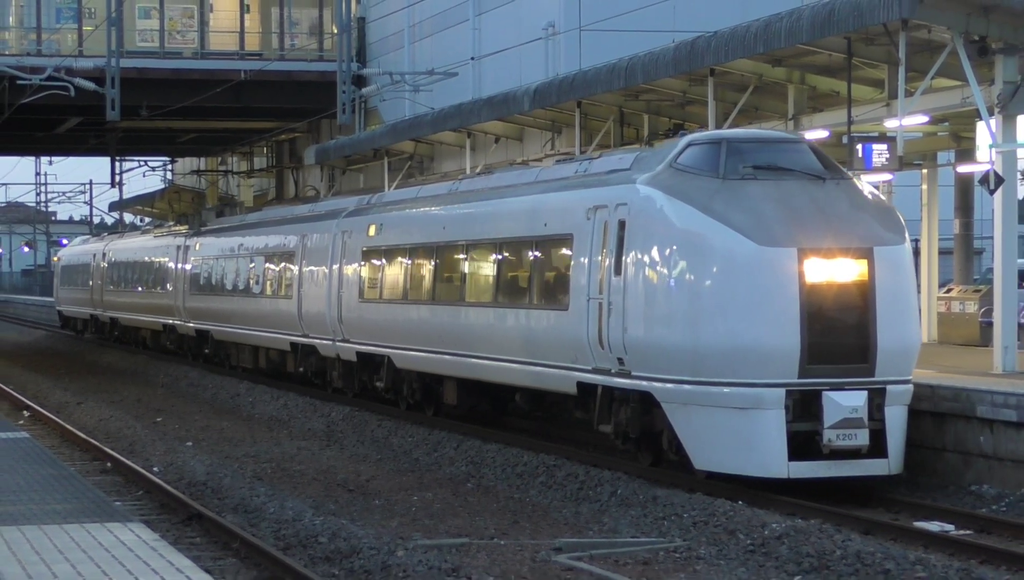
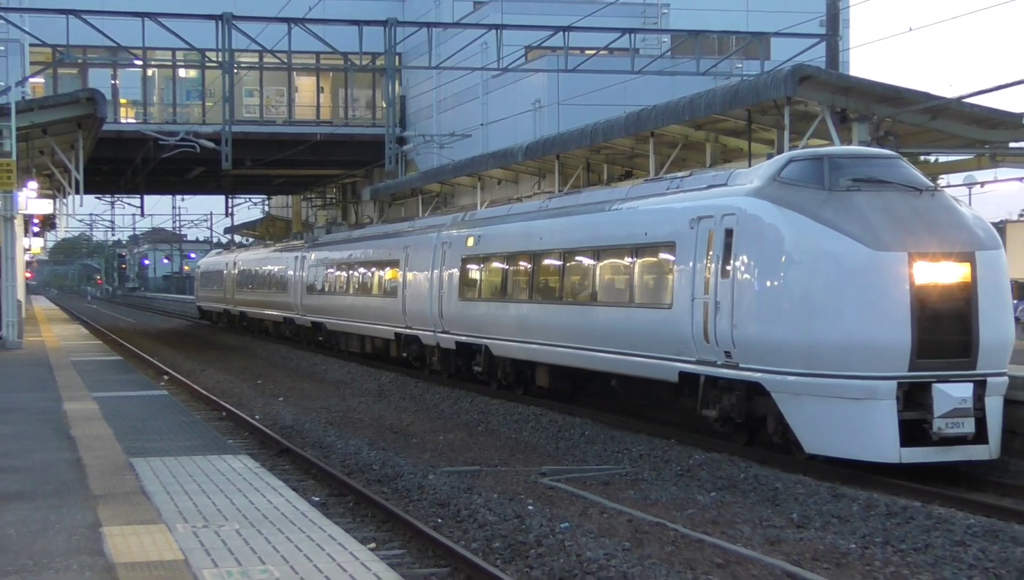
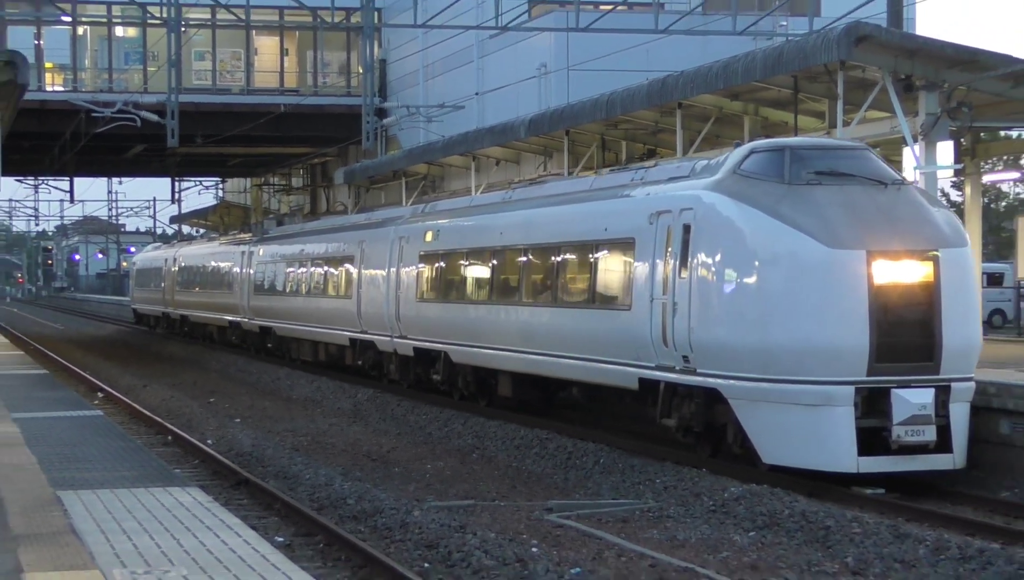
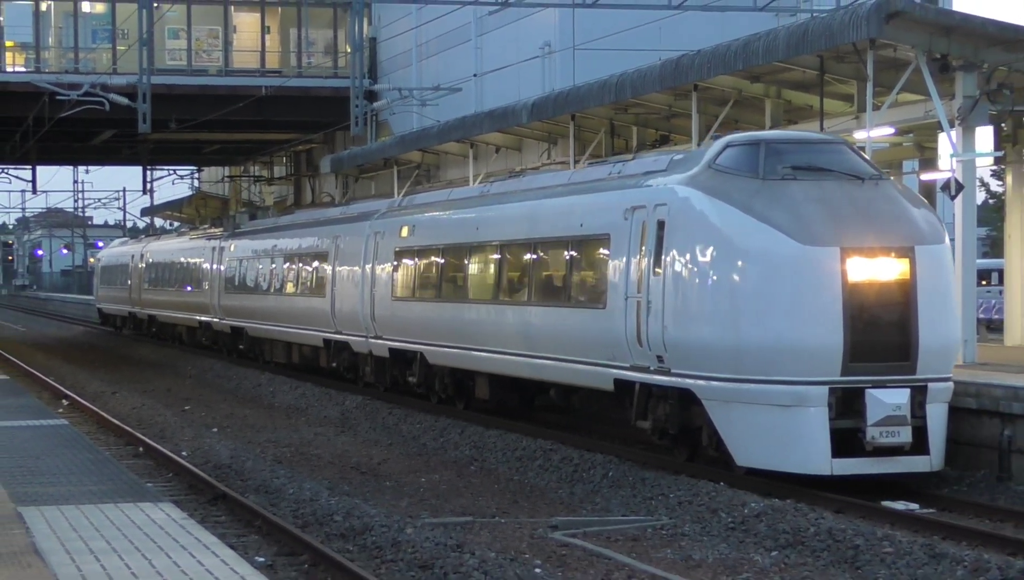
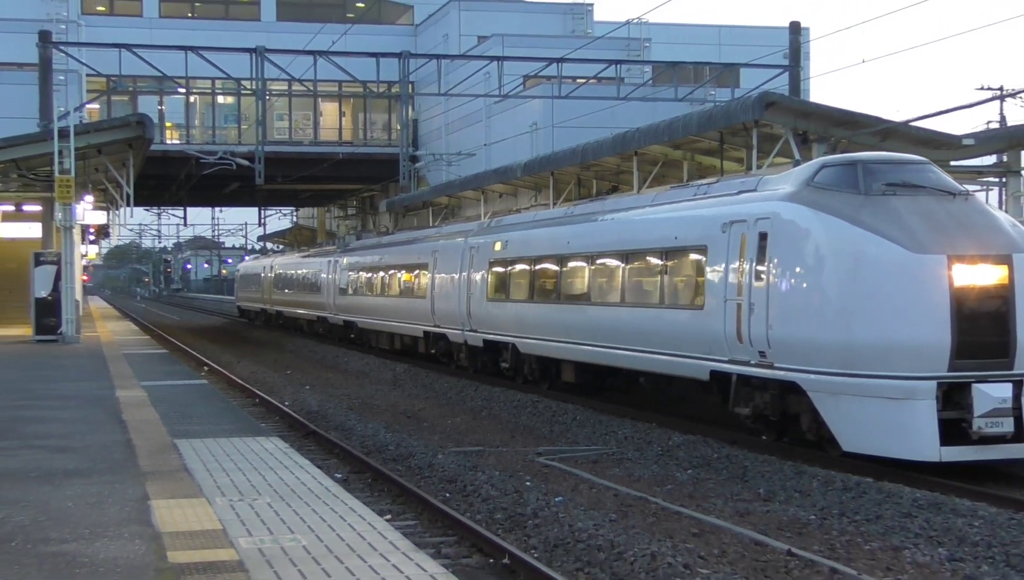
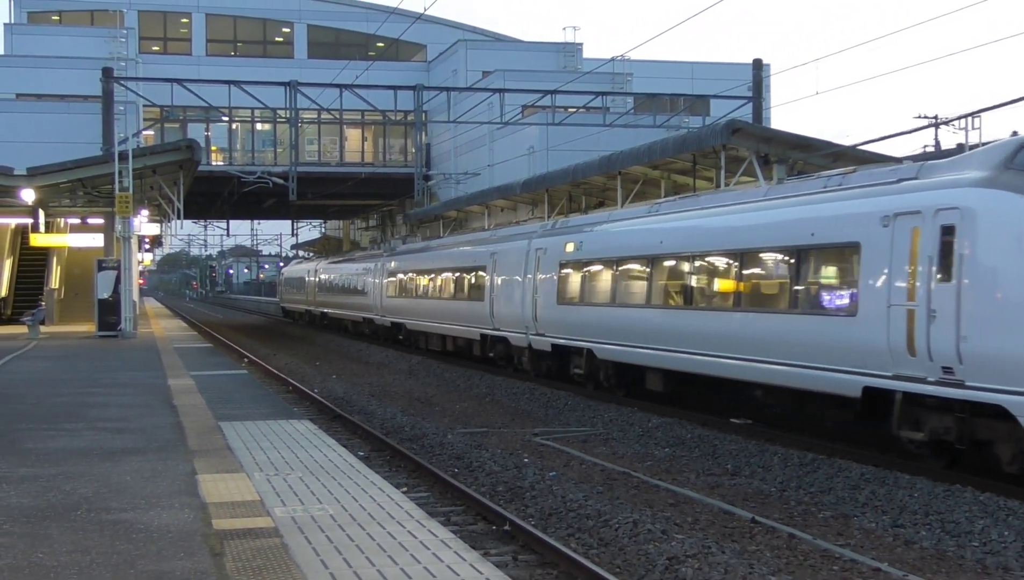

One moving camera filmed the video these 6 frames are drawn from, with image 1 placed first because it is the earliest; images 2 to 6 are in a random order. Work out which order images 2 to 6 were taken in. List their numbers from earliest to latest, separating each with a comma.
4, 3, 2, 5, 6
